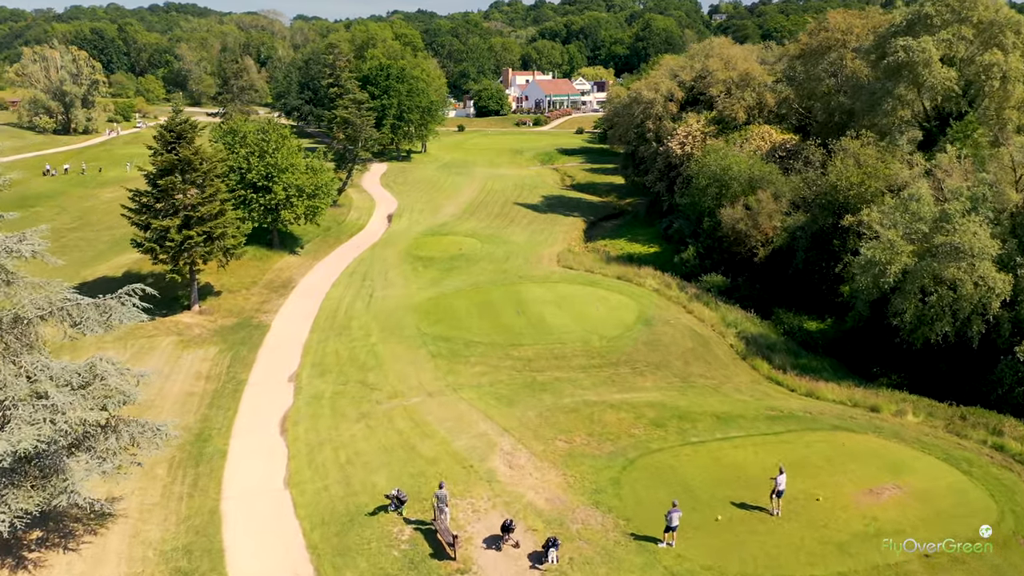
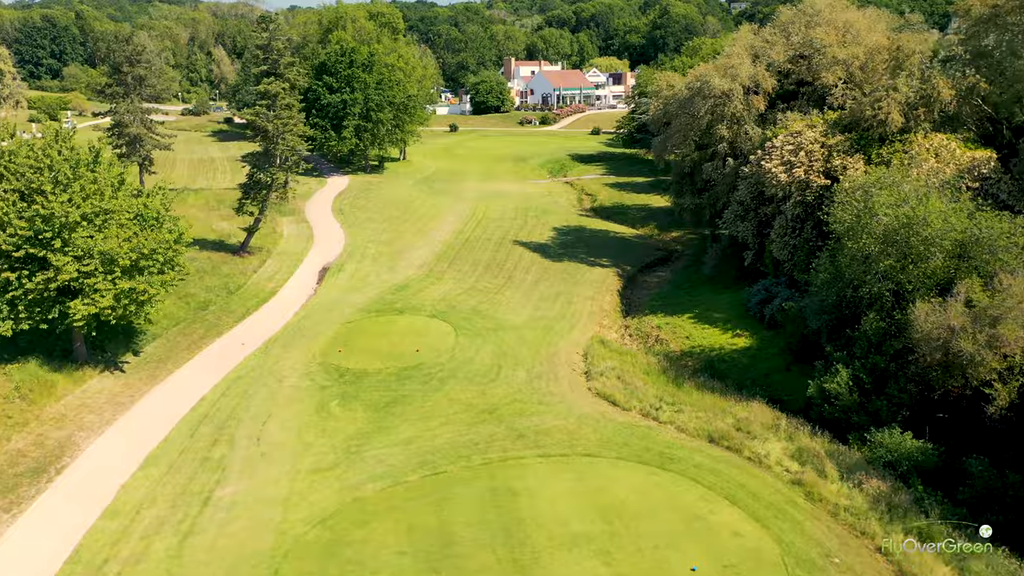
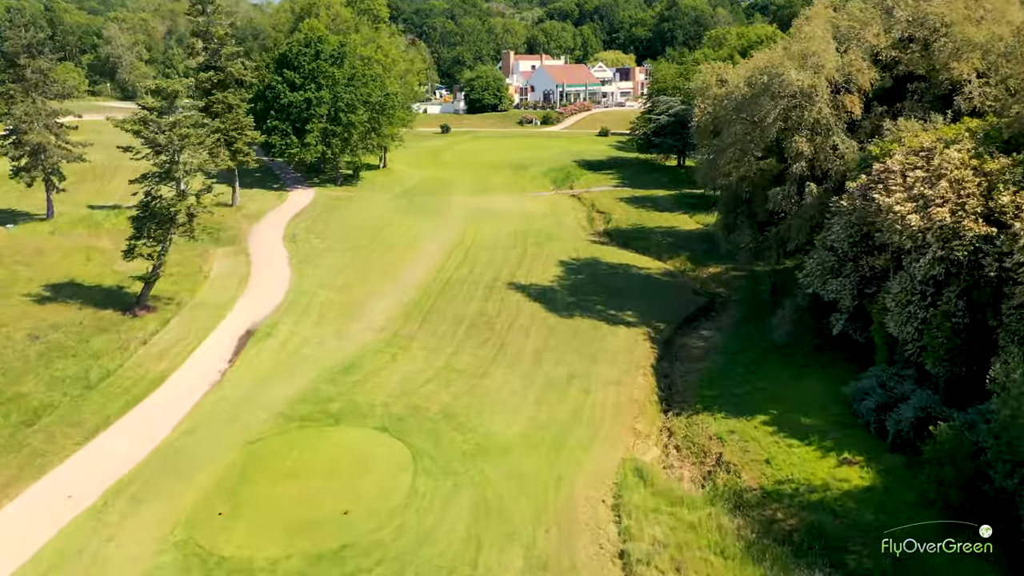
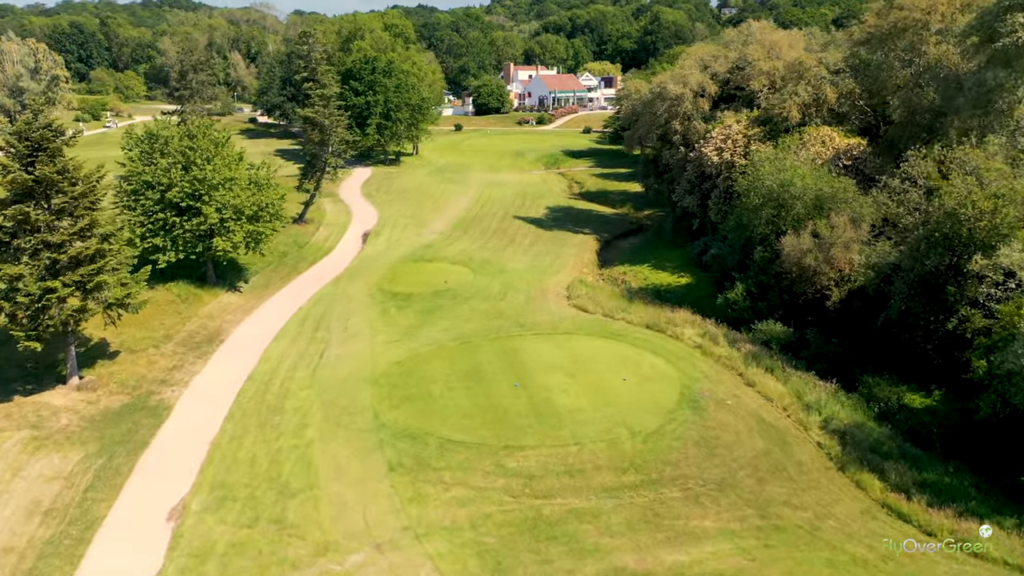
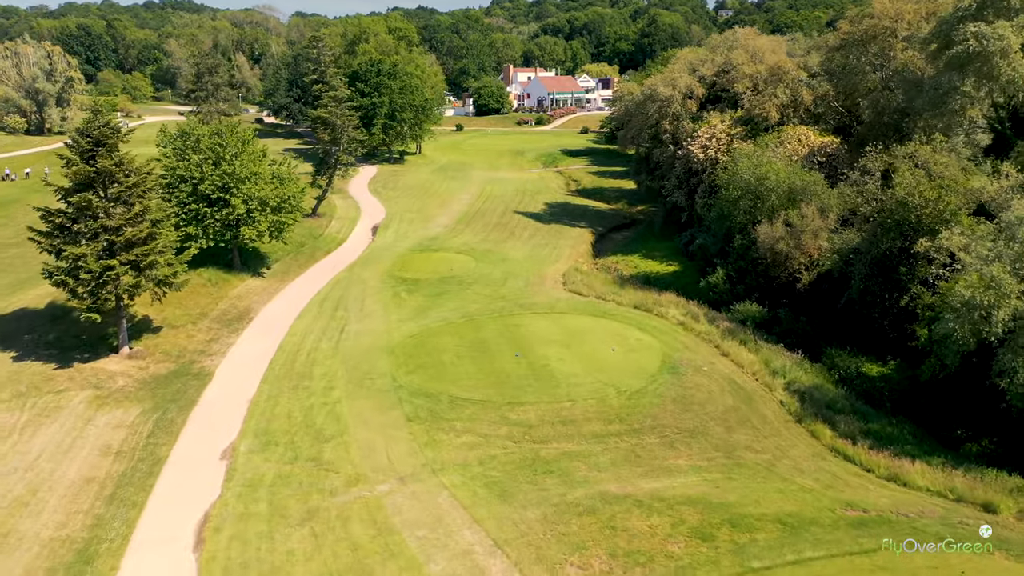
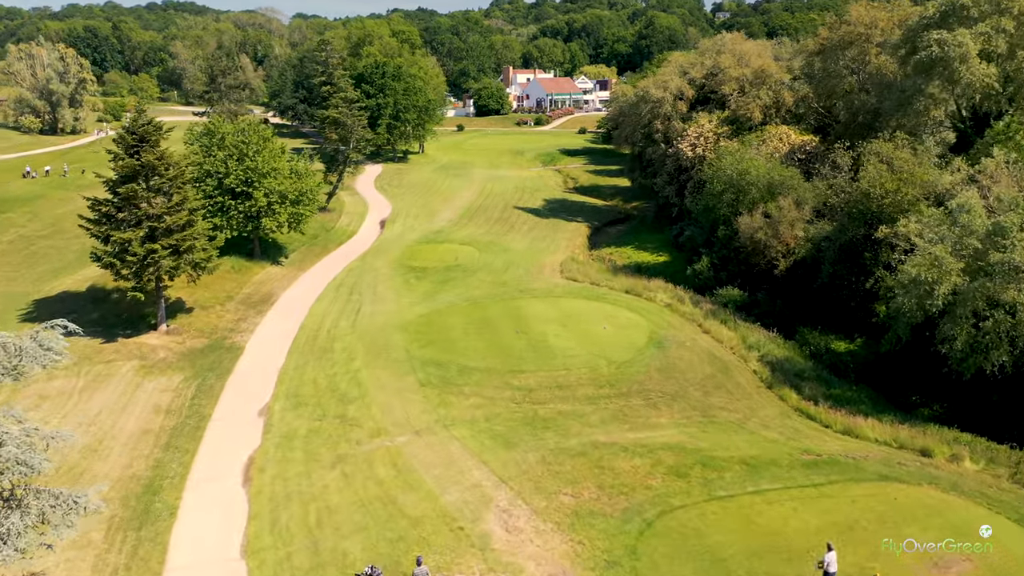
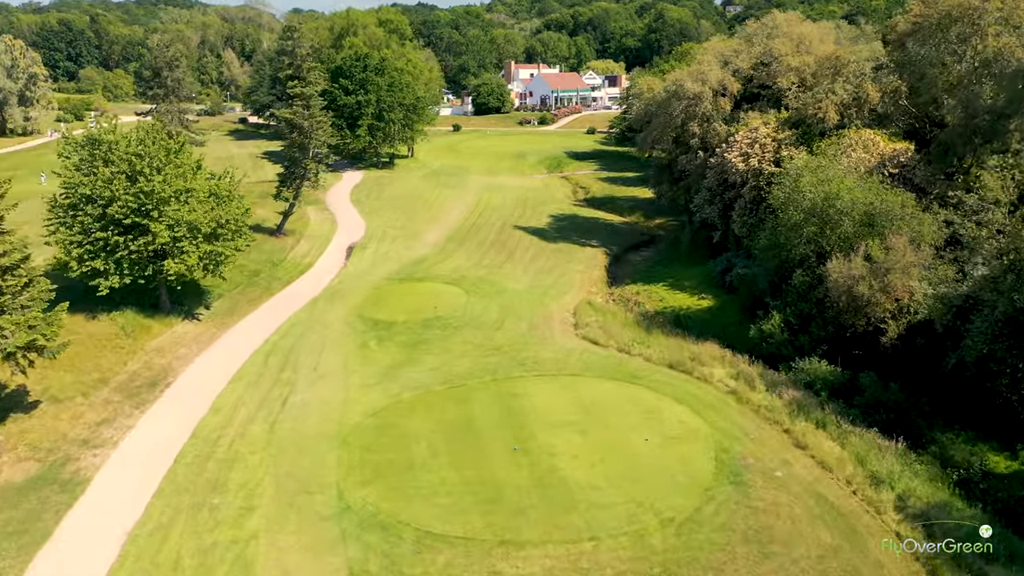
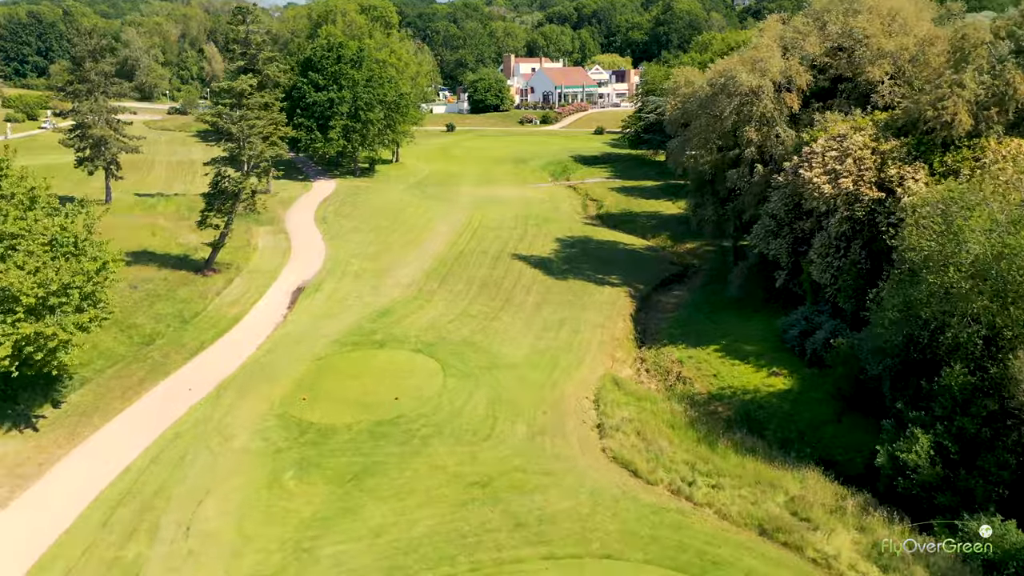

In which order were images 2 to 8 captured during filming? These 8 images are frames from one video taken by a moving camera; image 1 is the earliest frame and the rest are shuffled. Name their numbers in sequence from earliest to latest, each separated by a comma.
6, 5, 4, 7, 2, 8, 3
